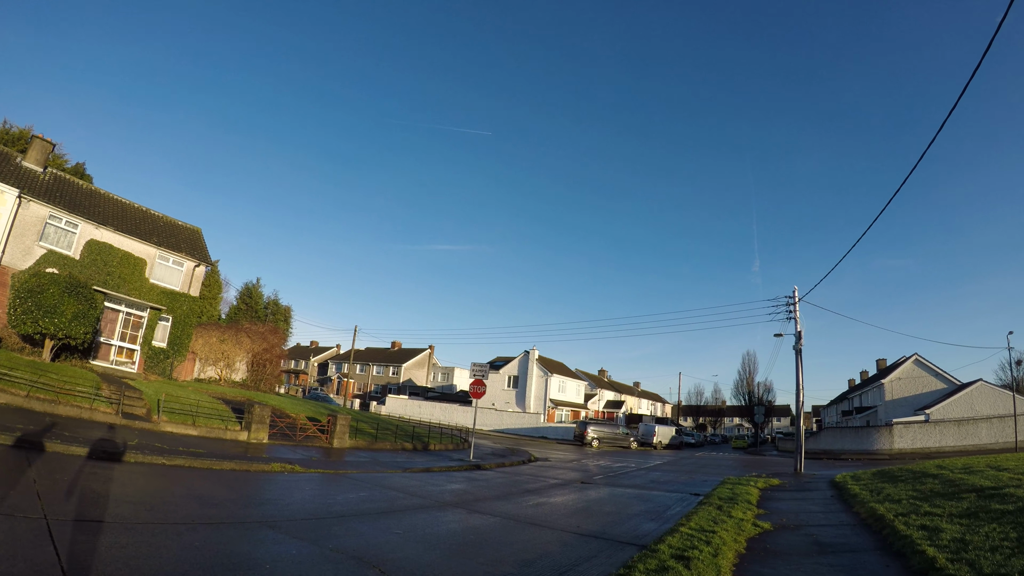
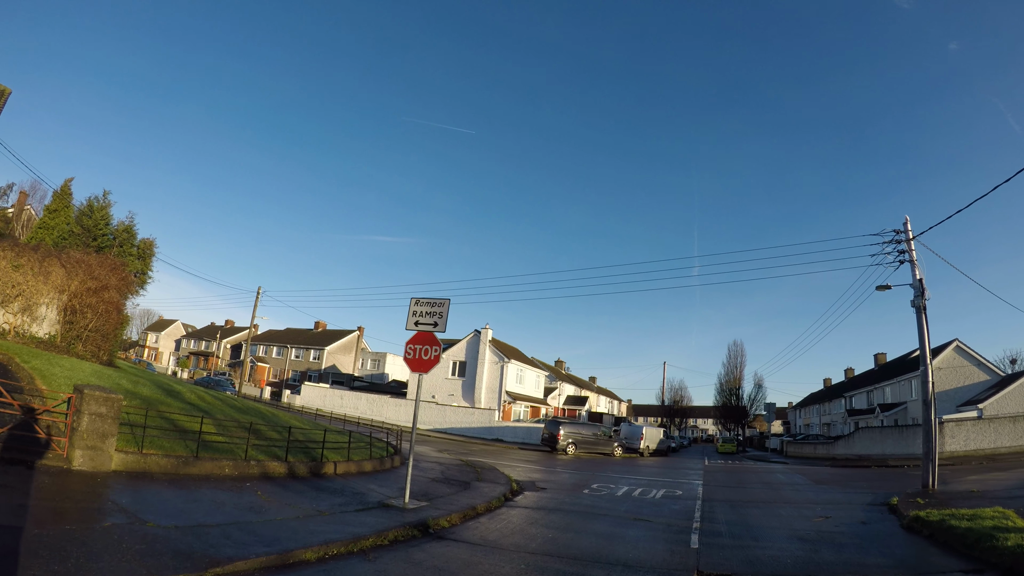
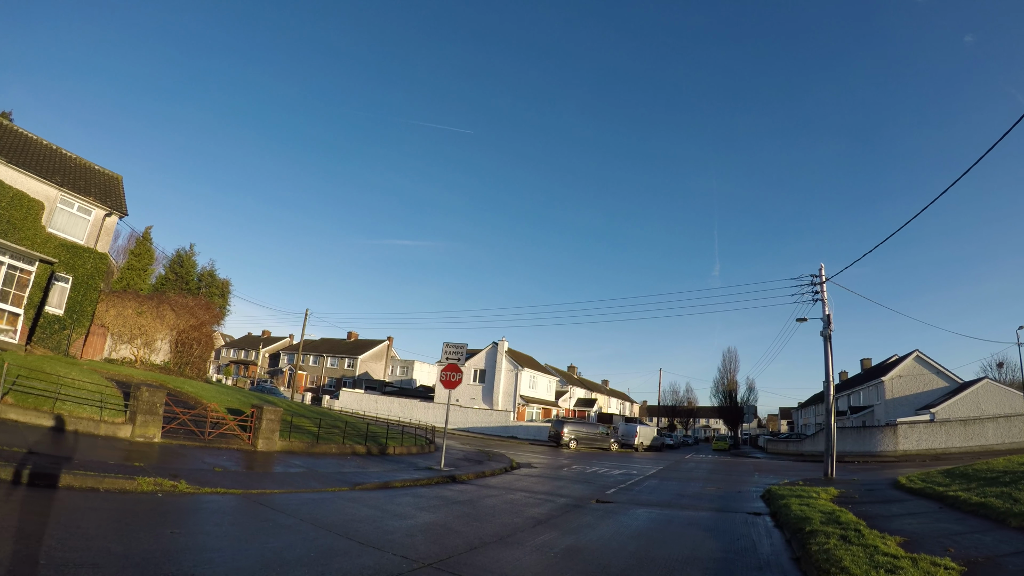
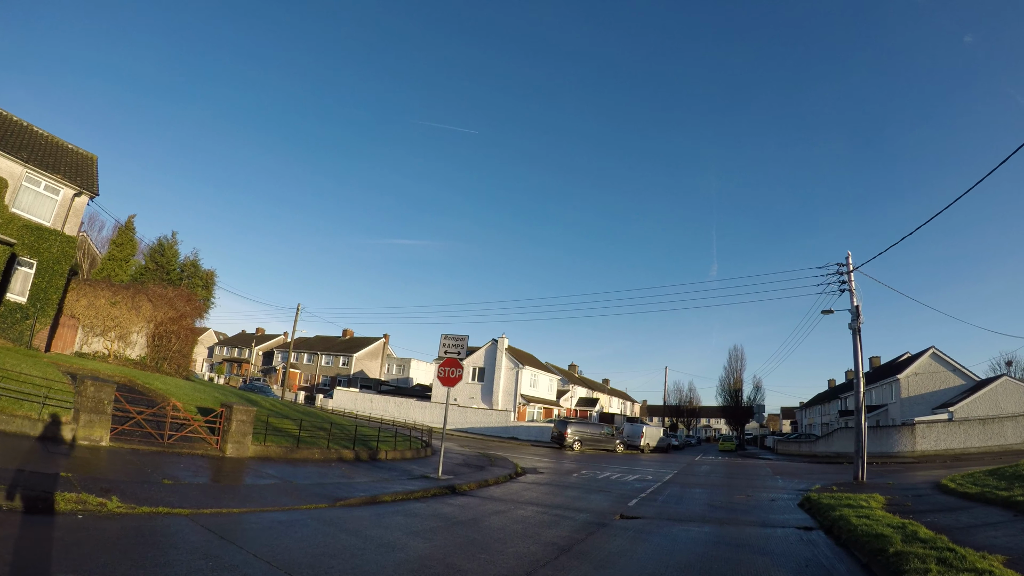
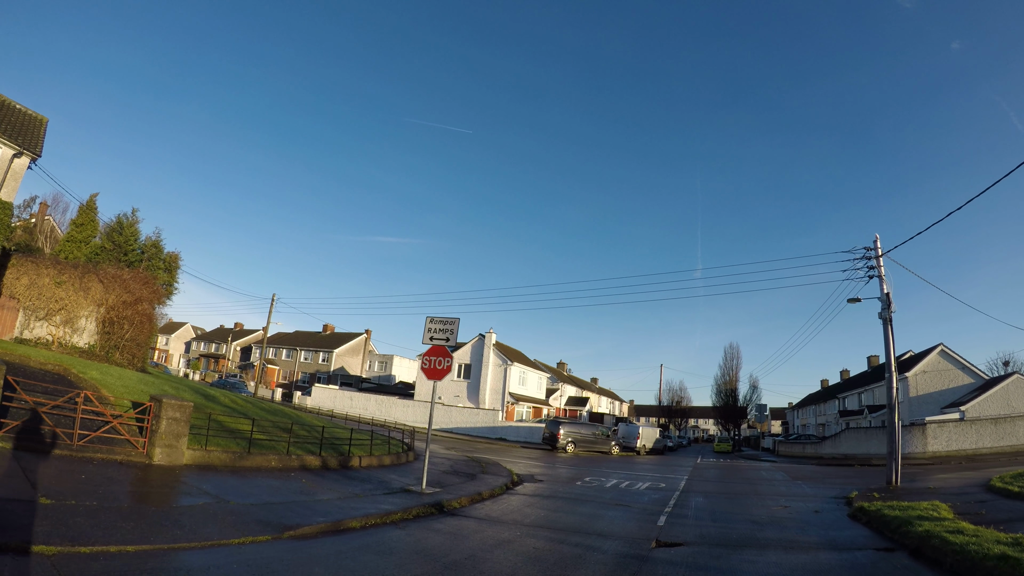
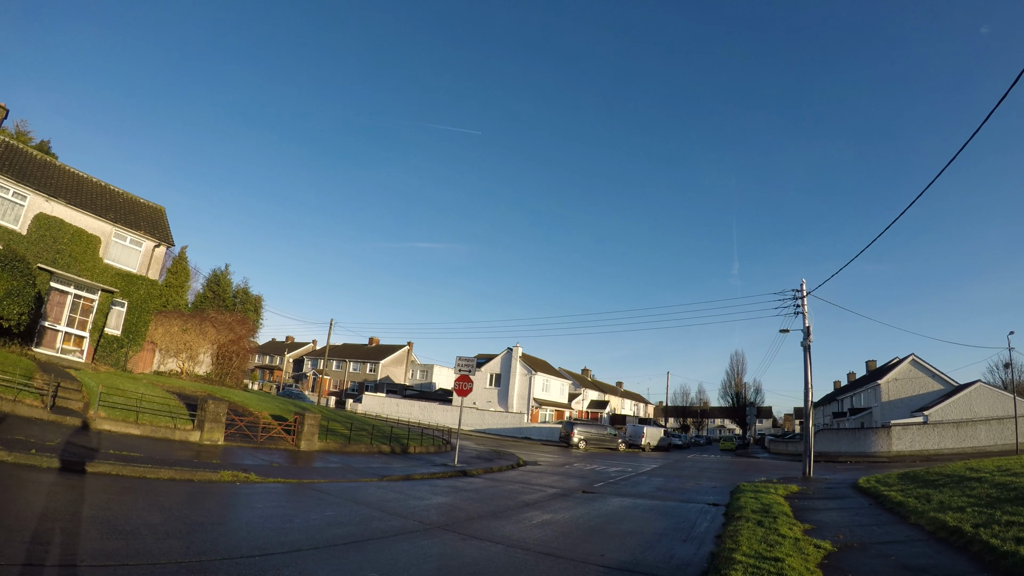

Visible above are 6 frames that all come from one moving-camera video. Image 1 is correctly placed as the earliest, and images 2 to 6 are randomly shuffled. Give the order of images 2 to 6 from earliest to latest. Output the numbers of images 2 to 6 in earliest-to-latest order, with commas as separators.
6, 3, 4, 5, 2
